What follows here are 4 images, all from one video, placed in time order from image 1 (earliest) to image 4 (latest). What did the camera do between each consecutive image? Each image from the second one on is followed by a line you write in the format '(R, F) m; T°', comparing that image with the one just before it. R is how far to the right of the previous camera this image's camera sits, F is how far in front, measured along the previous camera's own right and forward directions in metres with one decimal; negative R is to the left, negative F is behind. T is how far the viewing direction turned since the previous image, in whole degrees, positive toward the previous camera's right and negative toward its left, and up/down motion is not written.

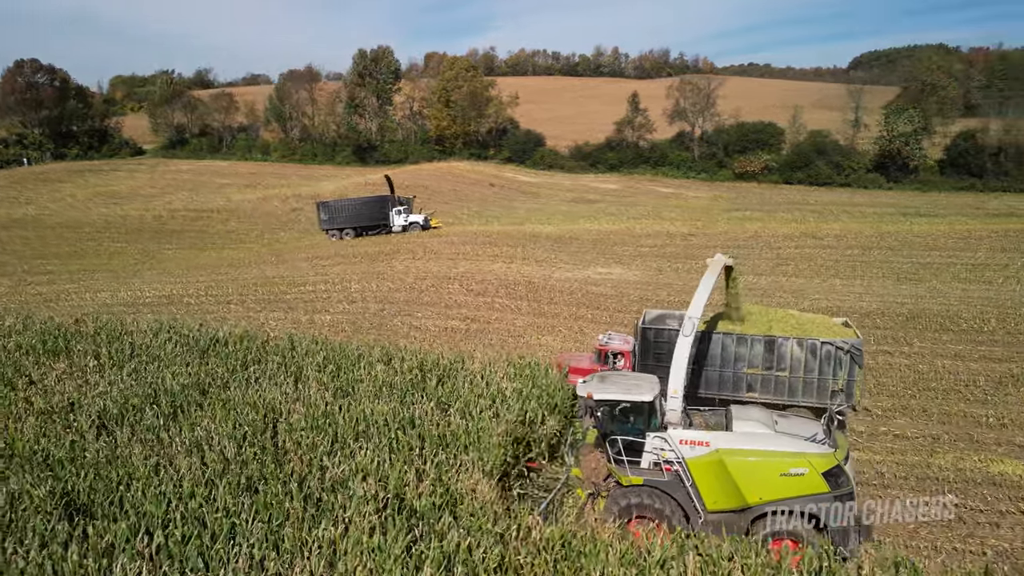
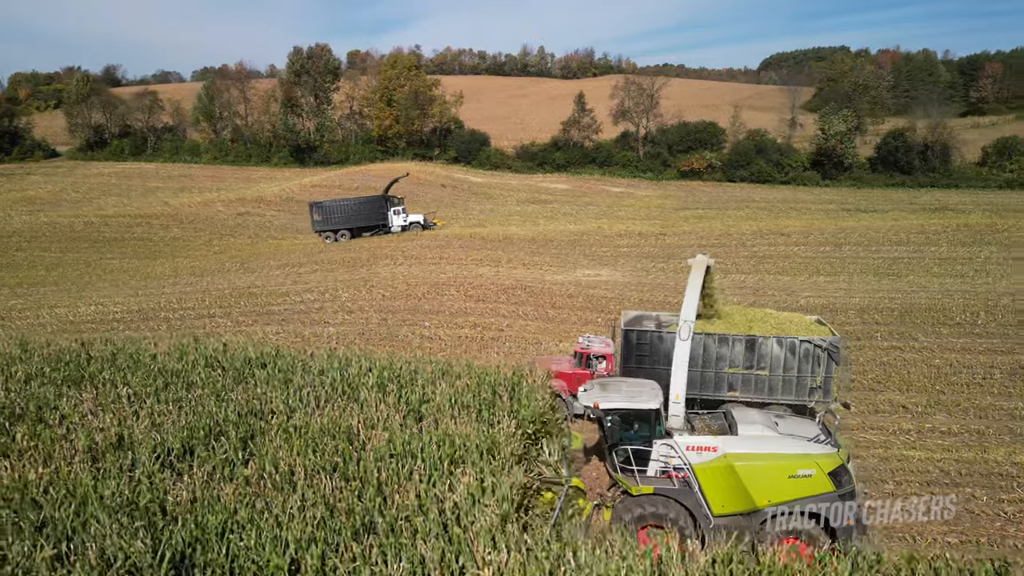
(-1.8, +0.5) m; +6°
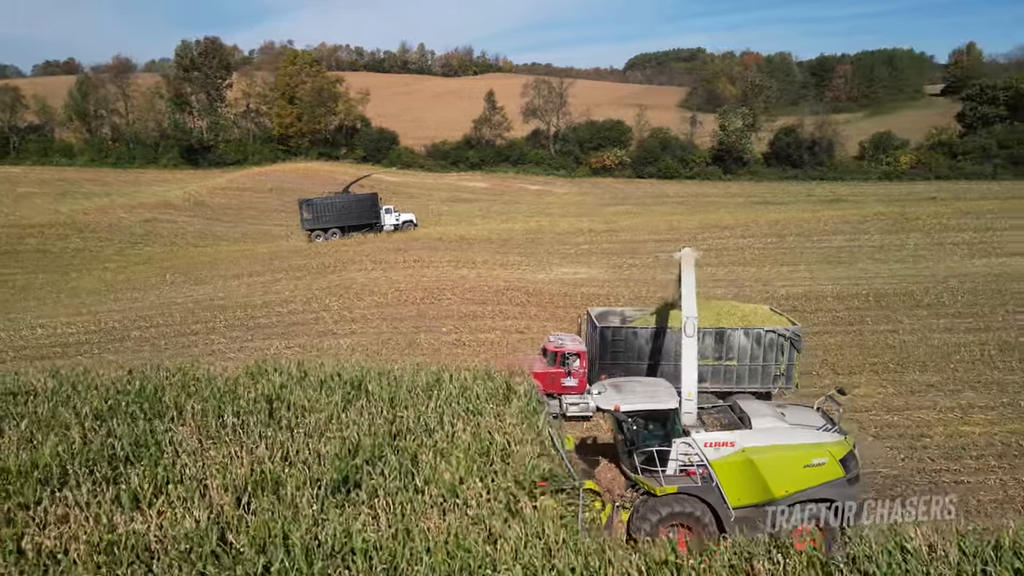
(-2.9, +0.5) m; +10°
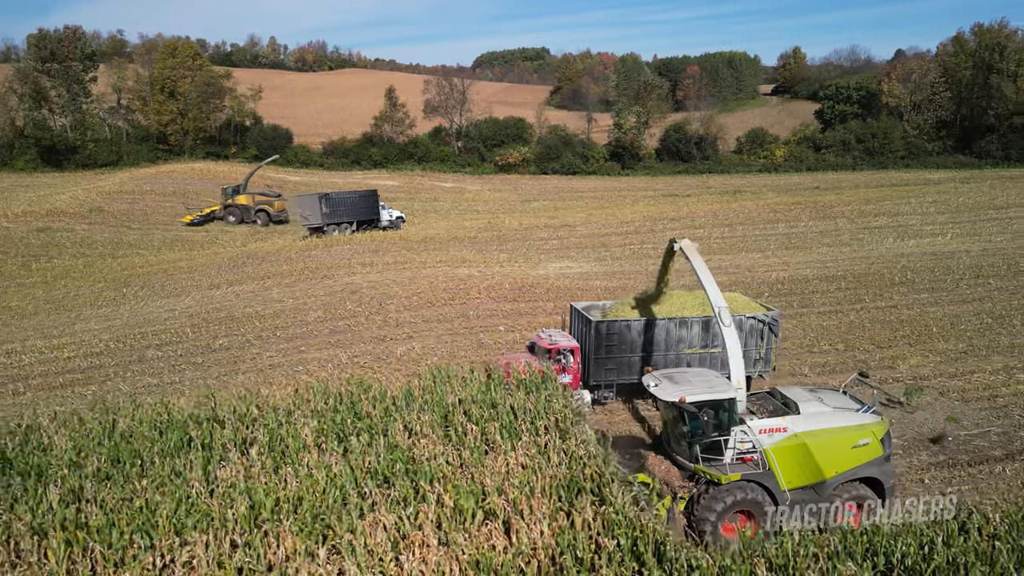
(-4.1, +0.4) m; +11°
